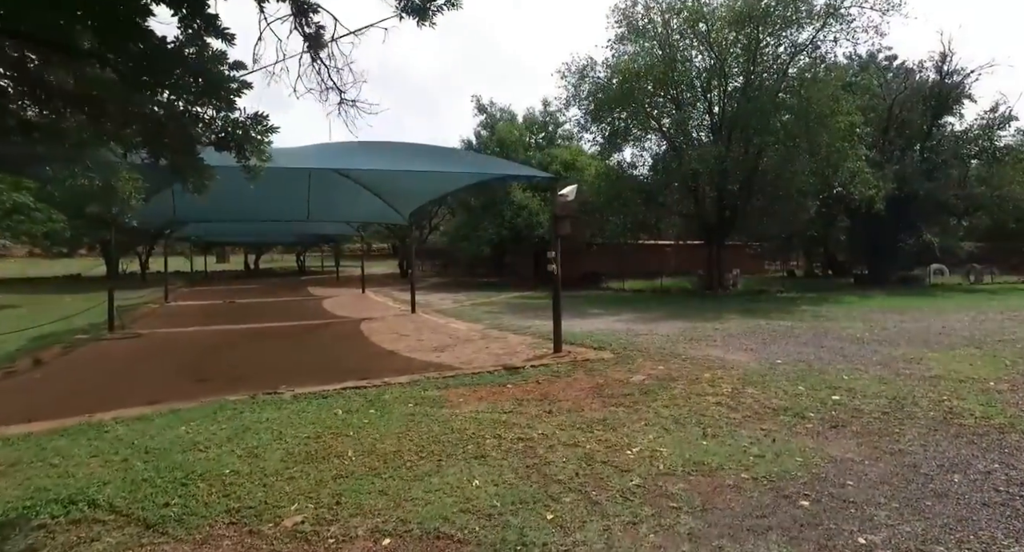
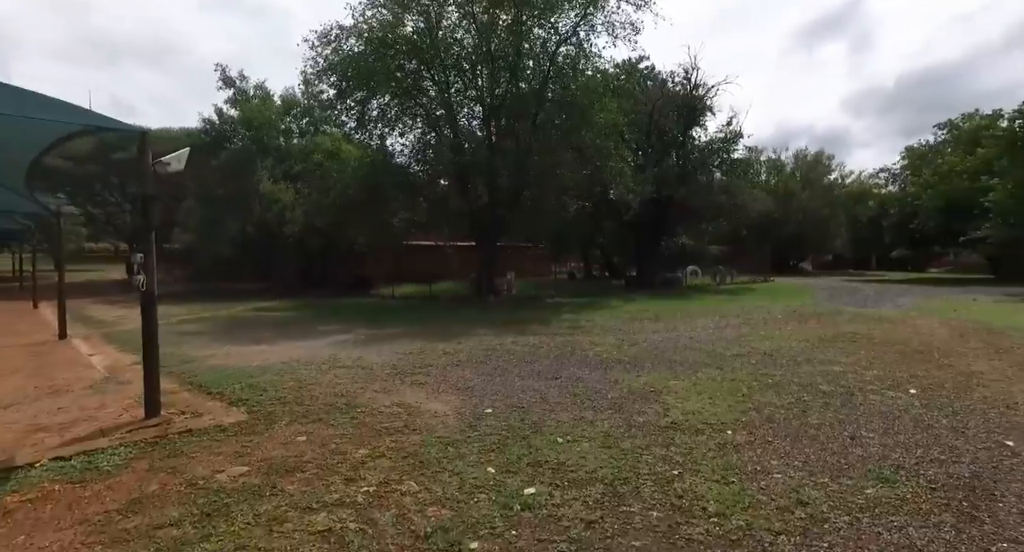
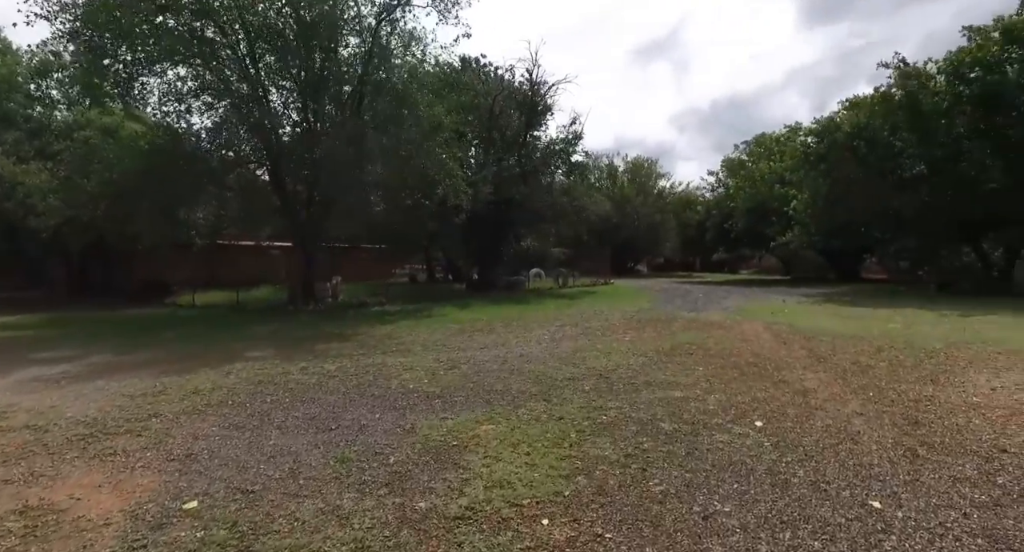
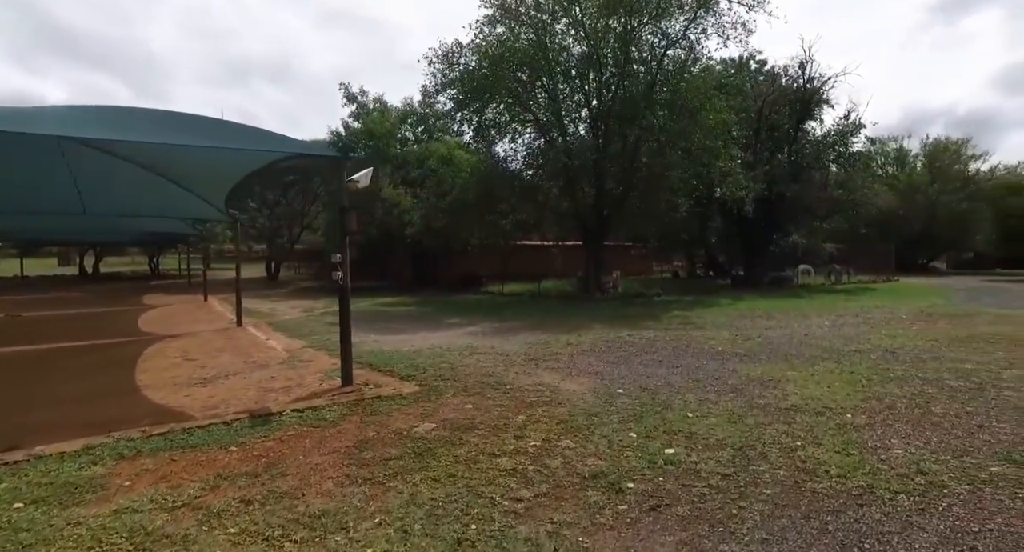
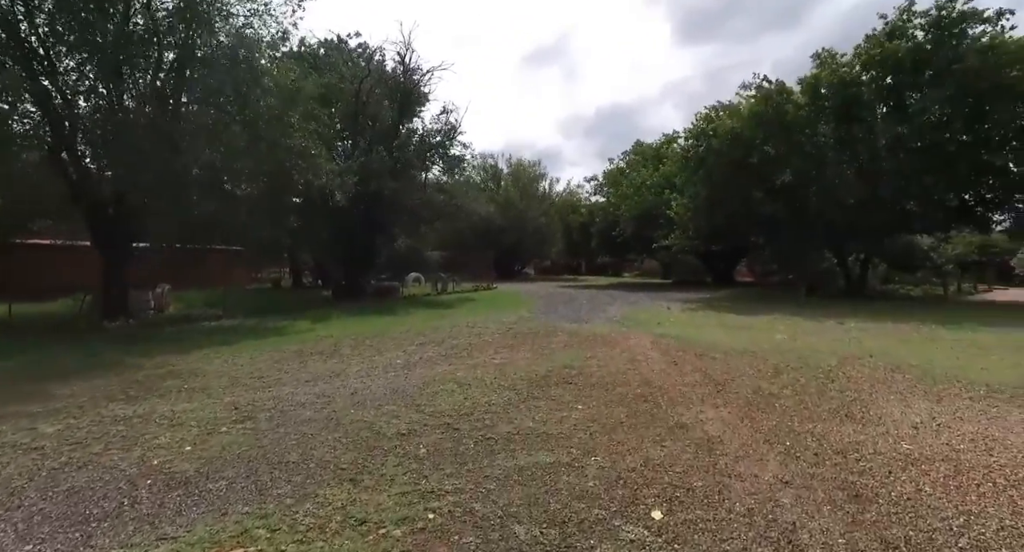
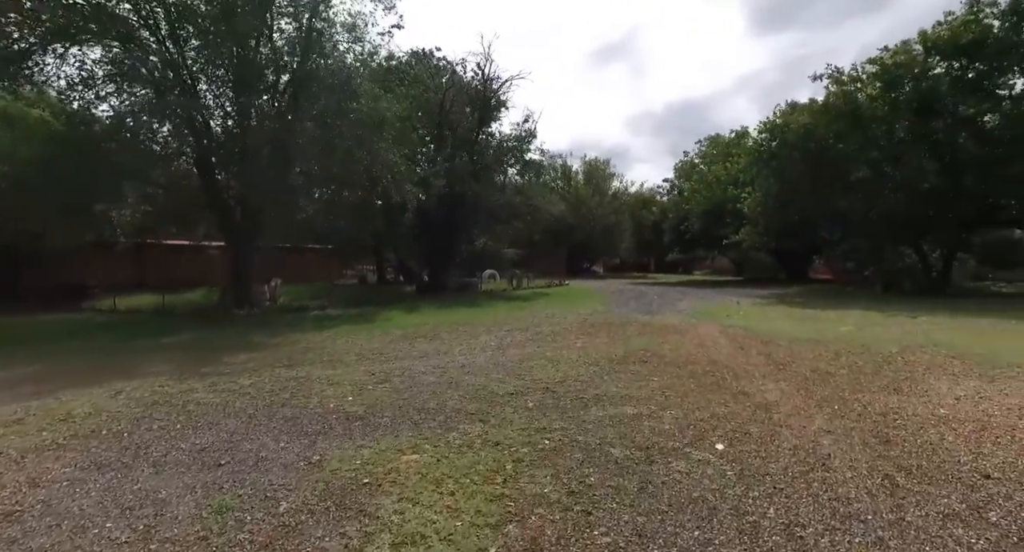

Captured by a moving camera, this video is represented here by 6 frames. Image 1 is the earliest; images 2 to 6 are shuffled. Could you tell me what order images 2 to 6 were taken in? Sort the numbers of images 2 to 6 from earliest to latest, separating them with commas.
4, 2, 3, 6, 5
